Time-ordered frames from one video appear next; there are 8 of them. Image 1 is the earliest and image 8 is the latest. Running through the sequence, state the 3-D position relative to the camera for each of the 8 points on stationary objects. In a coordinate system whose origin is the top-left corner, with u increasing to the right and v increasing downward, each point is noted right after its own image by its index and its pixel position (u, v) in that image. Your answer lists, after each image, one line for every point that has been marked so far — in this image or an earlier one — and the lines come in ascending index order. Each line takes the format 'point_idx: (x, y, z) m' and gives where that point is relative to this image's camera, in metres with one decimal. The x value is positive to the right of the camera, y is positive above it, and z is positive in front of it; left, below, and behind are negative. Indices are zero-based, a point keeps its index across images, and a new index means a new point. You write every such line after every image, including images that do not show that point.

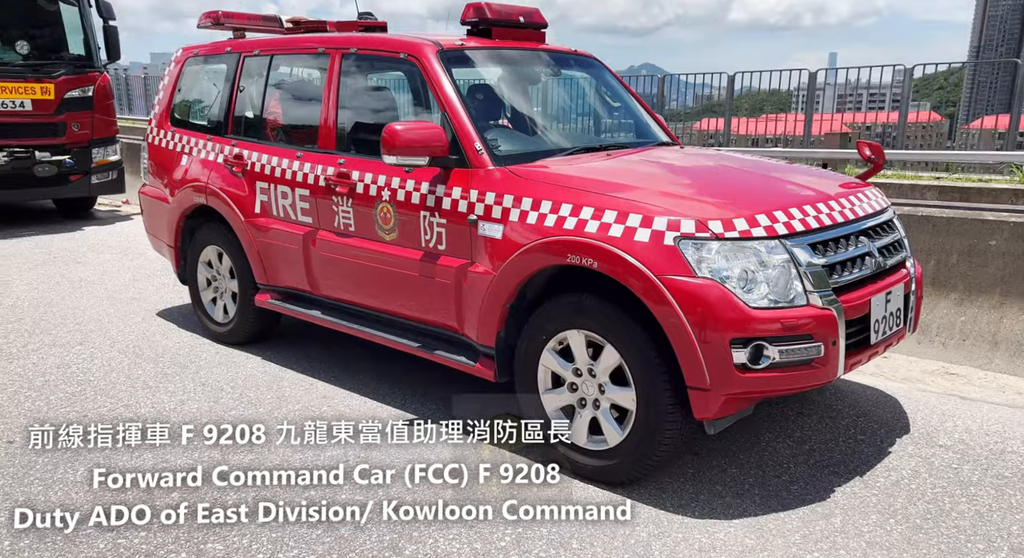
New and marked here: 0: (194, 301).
0: (-2.1, -0.1, +4.7) m
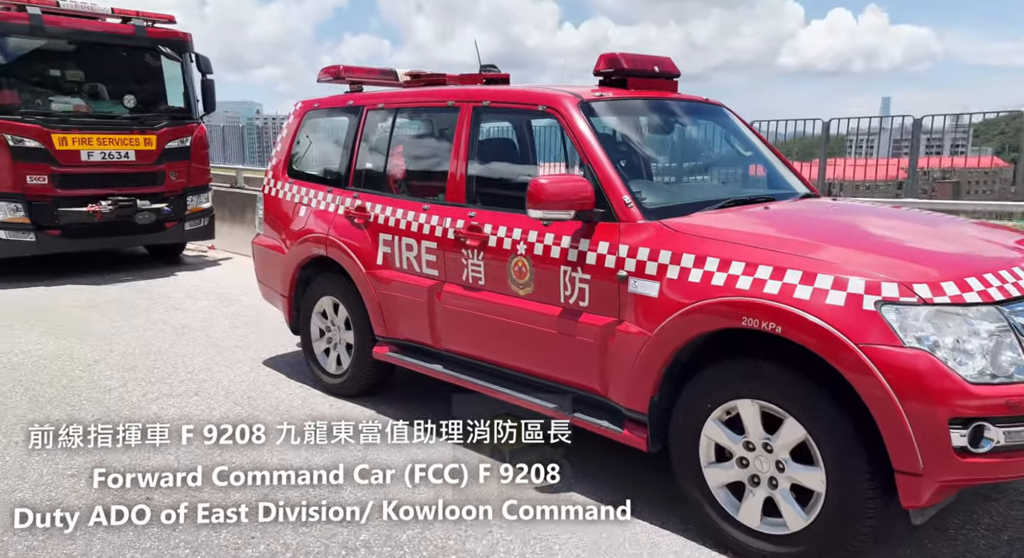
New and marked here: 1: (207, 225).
0: (-1.4, -0.5, +4.7) m
1: (-4.2, +0.7, +9.7) m
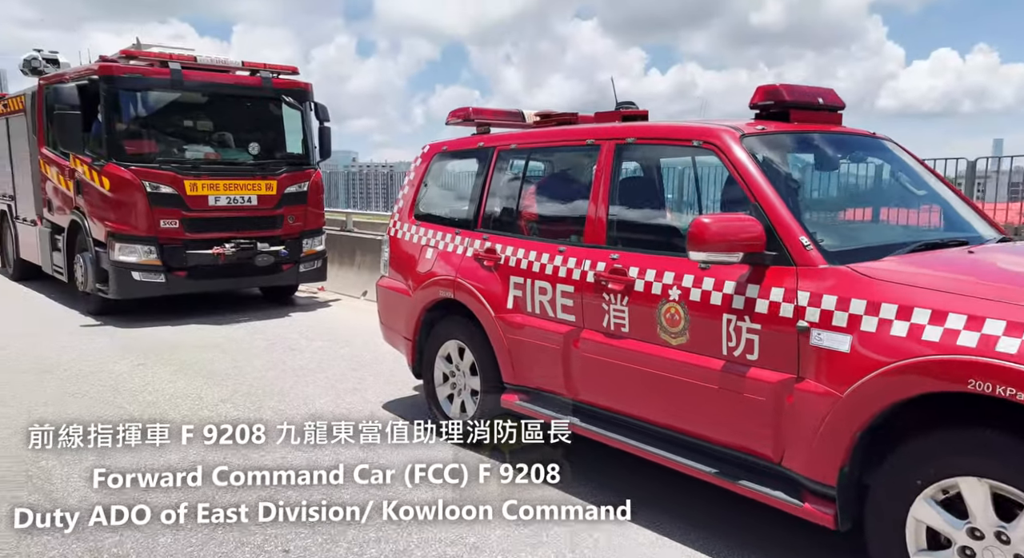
0: (-0.5, -0.8, +4.5) m
1: (-2.7, +0.2, +9.9) m
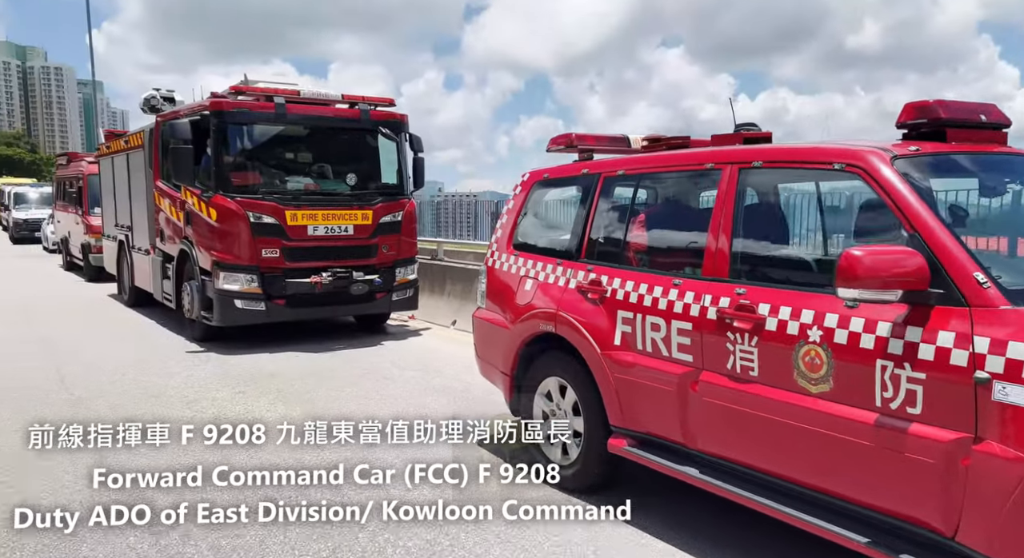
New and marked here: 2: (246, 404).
0: (+0.1, -1.0, +4.3) m
1: (-1.4, -0.2, +9.9) m
2: (-2.3, -1.1, +6.2) m
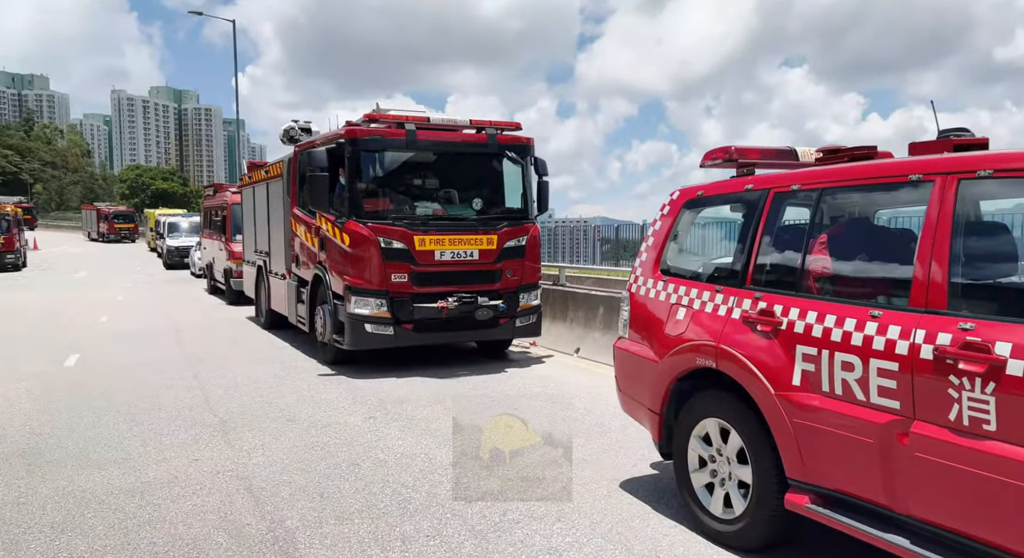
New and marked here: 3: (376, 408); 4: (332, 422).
0: (+0.9, -1.1, +3.9) m
1: (+0.3, -0.6, +9.7) m
2: (-1.2, -1.3, +6.1) m
3: (-1.3, -1.3, +6.9) m
4: (-1.6, -1.3, +6.3) m
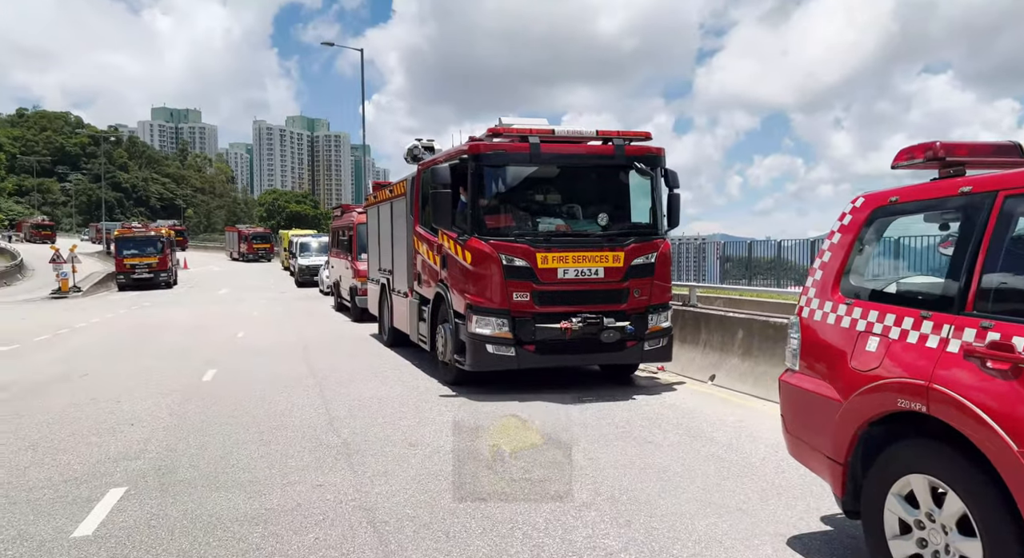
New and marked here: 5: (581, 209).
0: (+1.6, -1.2, +3.2) m
1: (+2.0, -0.8, +9.0) m
2: (-0.1, -1.5, +5.7) m
3: (-0.1, -1.4, +6.5) m
4: (-0.5, -1.5, +6.0) m
5: (+0.9, +0.9, +8.8) m
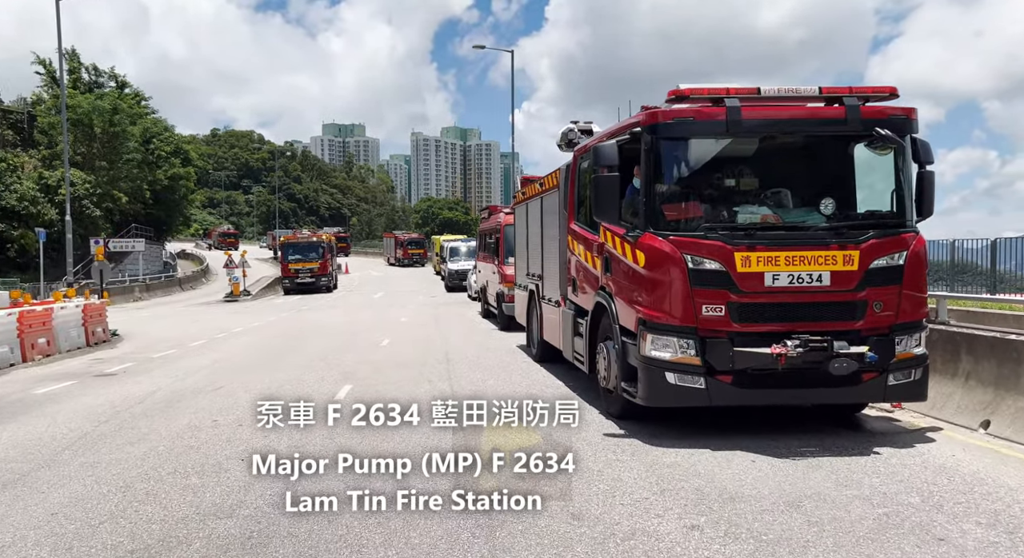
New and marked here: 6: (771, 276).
0: (+2.2, -1.3, +1.0) m
1: (+3.8, -0.9, +6.6) m
2: (+1.1, -1.5, +3.8) m
3: (+1.2, -1.5, +4.6) m
4: (+0.8, -1.5, +4.2) m
5: (+2.7, +0.8, +6.7) m
6: (+2.3, 0.0, +6.3) m
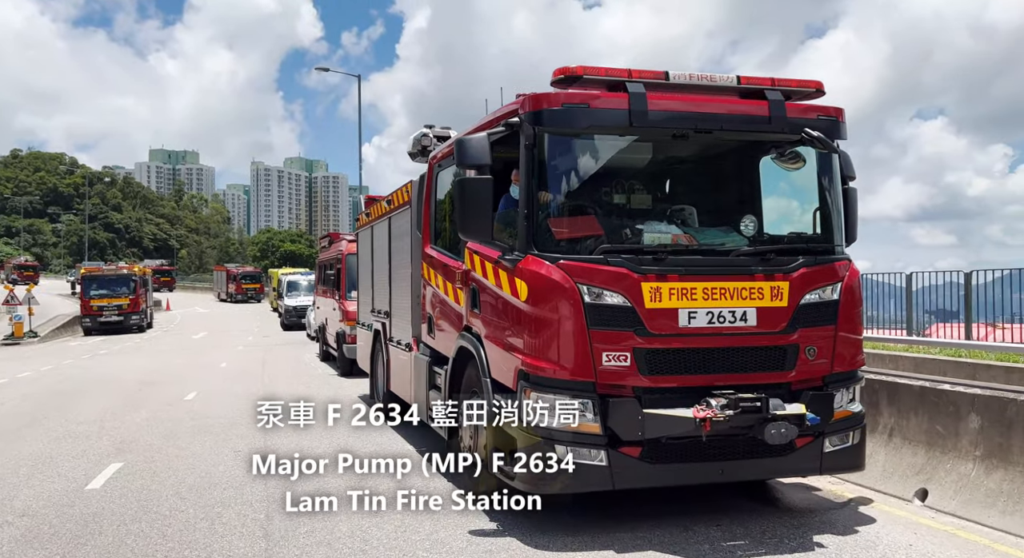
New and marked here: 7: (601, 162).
0: (+2.2, -1.2, -0.4) m
1: (+2.6, -1.2, +5.5) m
2: (+0.5, -1.6, +2.1) m
3: (+0.5, -1.7, +2.9) m
4: (+0.1, -1.7, +2.4) m
5: (+1.5, +0.5, +5.3) m
6: (+1.2, -0.2, +4.9) m
7: (+0.7, +0.8, +5.2) m
